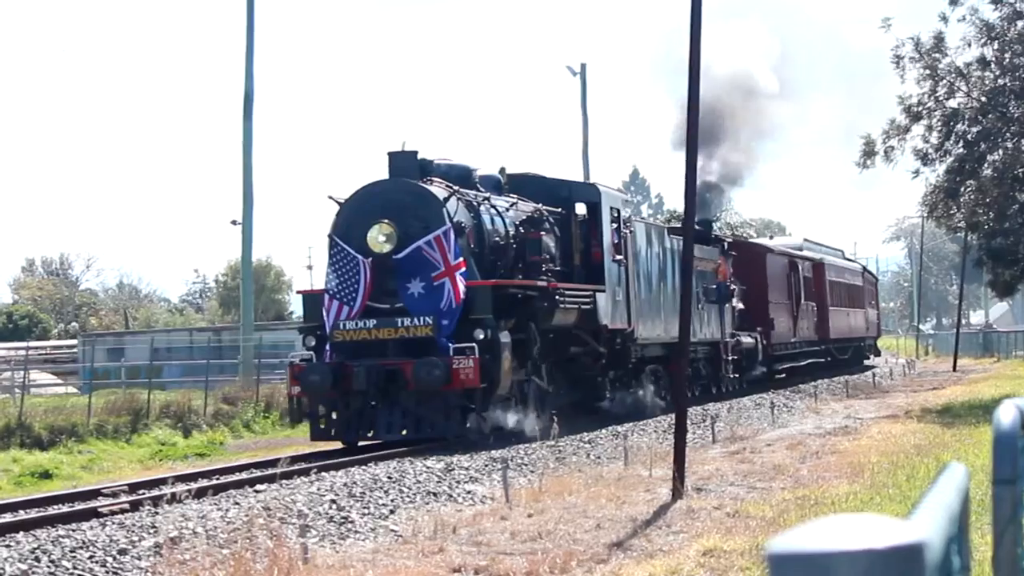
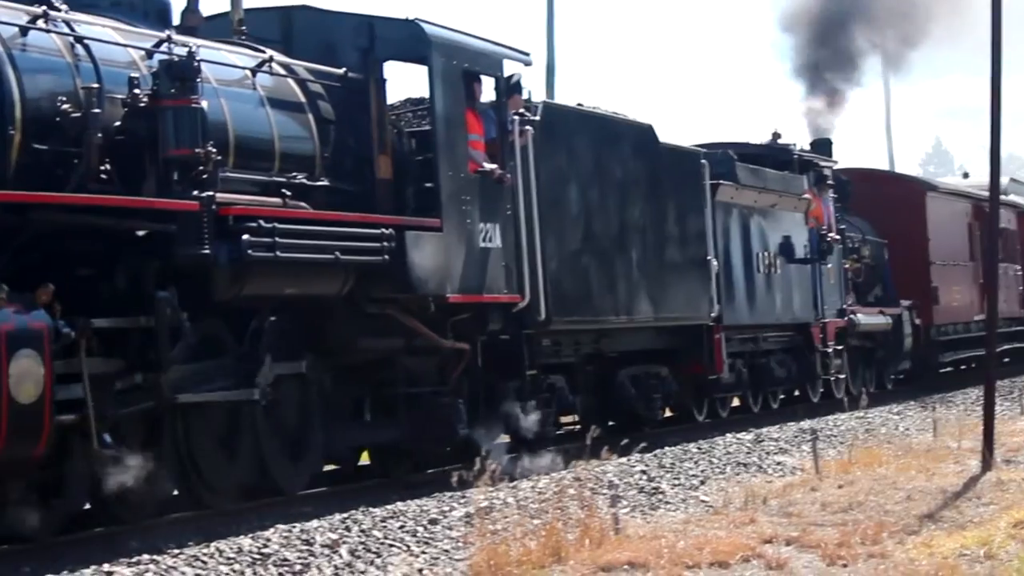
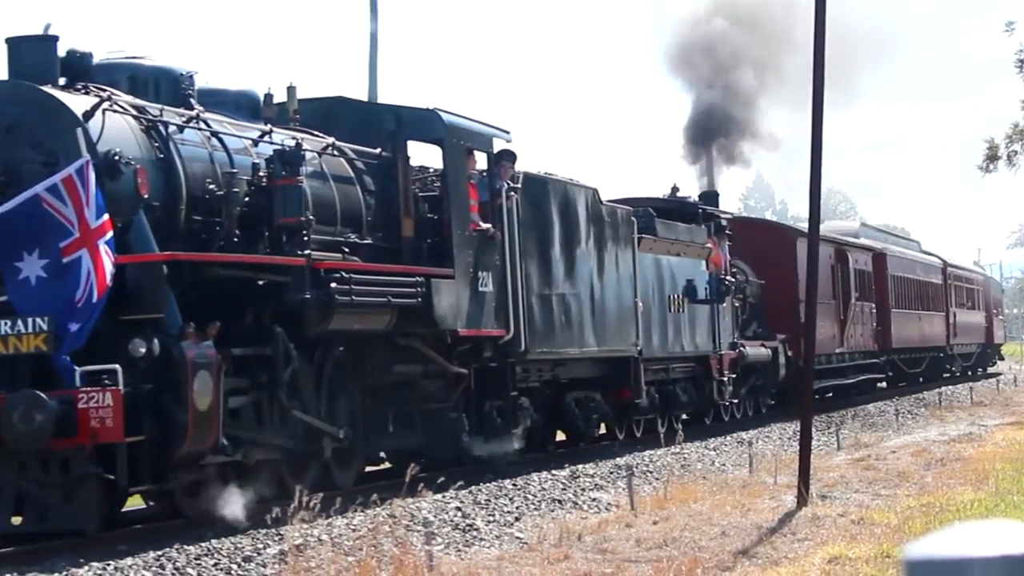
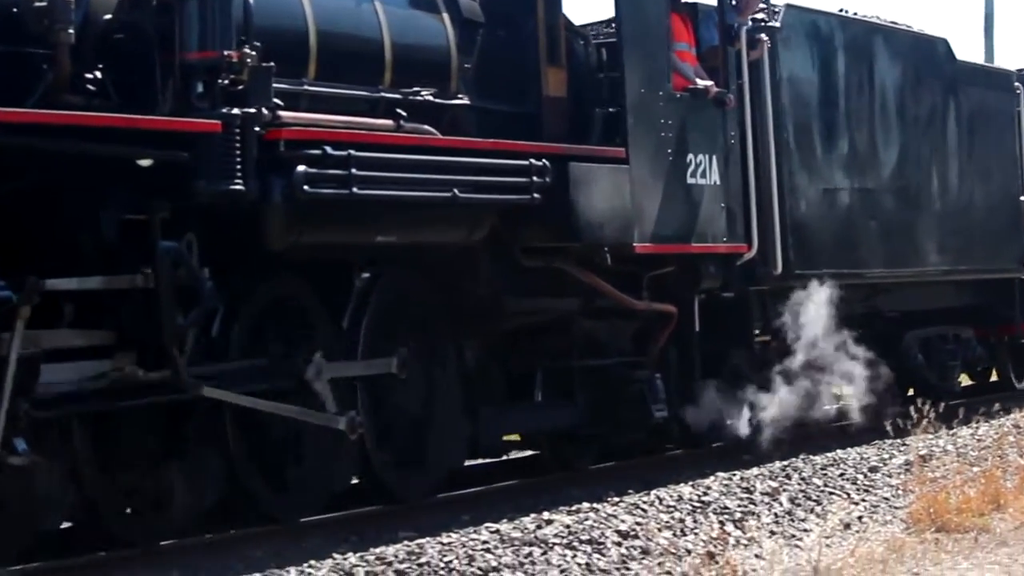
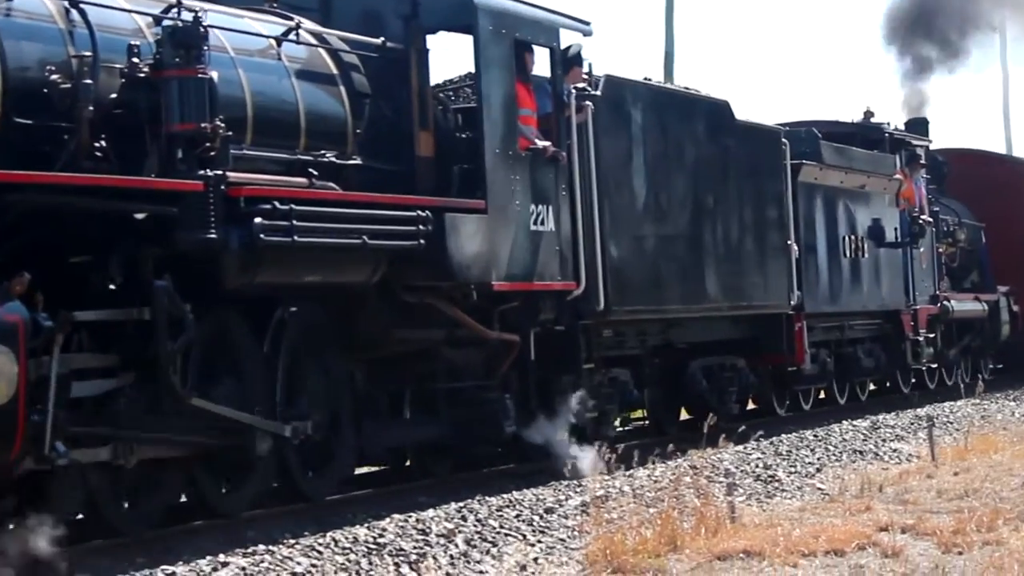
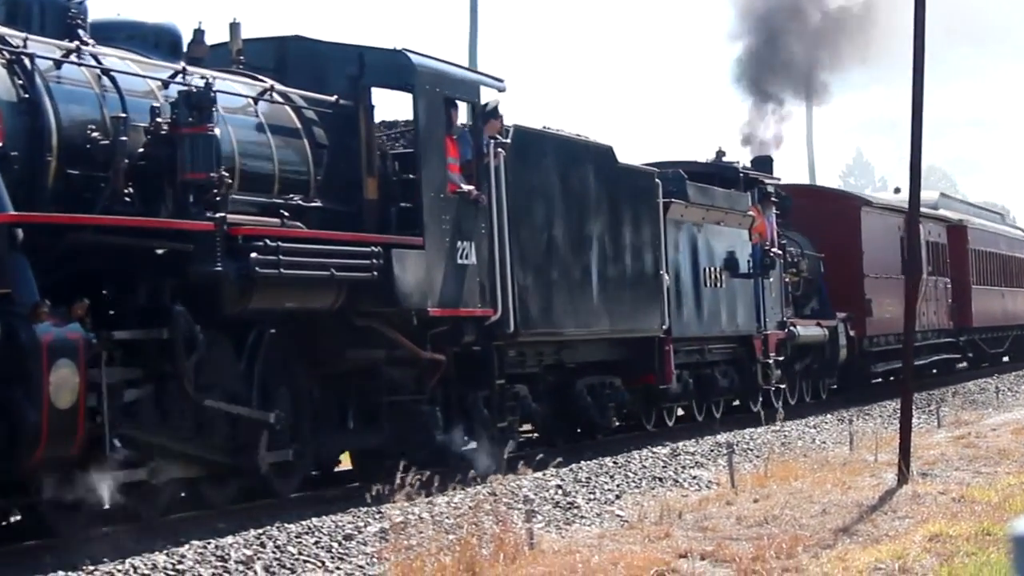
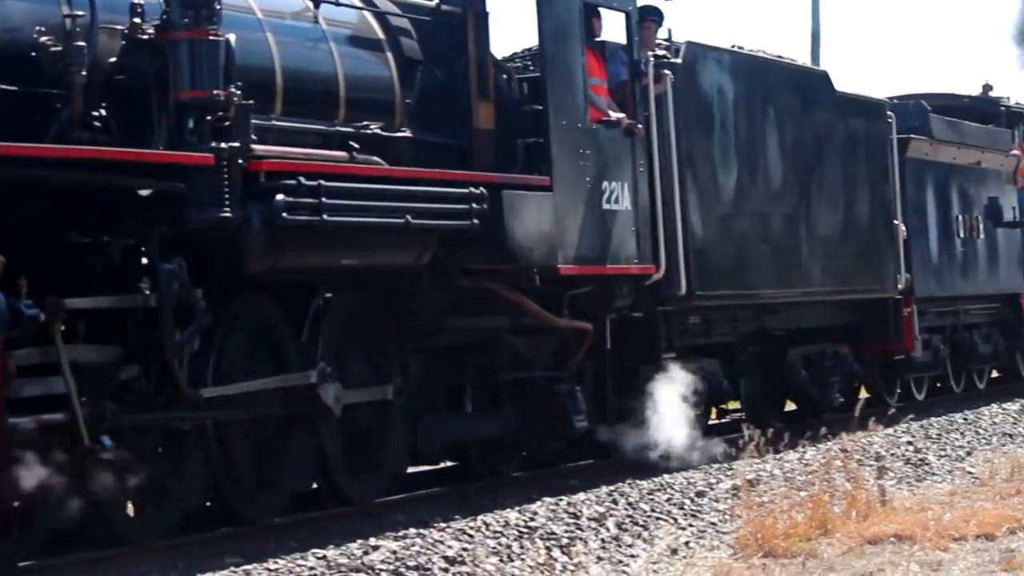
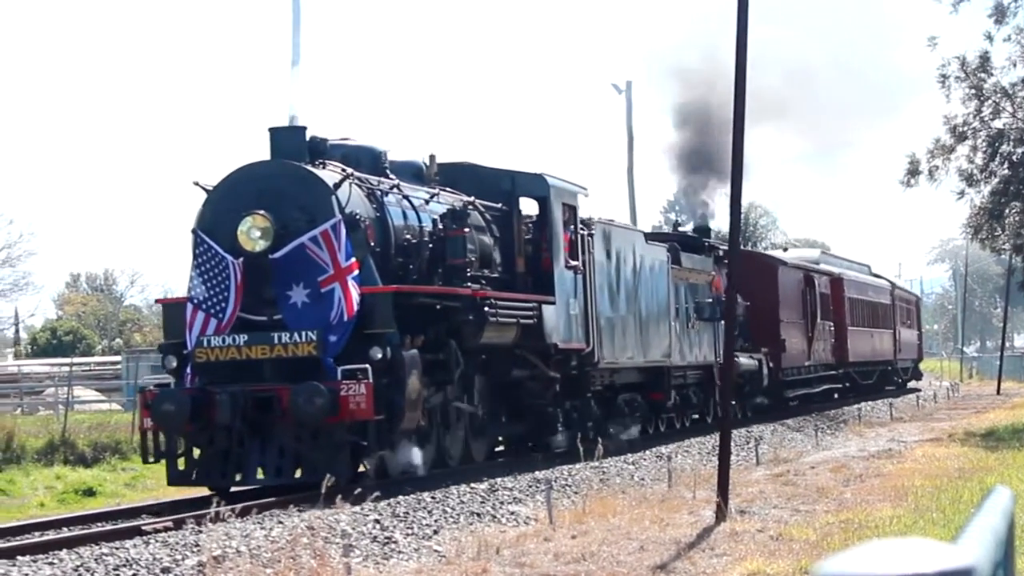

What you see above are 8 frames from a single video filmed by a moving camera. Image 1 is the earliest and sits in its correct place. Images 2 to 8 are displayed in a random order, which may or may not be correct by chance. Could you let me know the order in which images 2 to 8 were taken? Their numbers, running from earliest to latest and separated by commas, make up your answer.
8, 3, 6, 2, 5, 7, 4
